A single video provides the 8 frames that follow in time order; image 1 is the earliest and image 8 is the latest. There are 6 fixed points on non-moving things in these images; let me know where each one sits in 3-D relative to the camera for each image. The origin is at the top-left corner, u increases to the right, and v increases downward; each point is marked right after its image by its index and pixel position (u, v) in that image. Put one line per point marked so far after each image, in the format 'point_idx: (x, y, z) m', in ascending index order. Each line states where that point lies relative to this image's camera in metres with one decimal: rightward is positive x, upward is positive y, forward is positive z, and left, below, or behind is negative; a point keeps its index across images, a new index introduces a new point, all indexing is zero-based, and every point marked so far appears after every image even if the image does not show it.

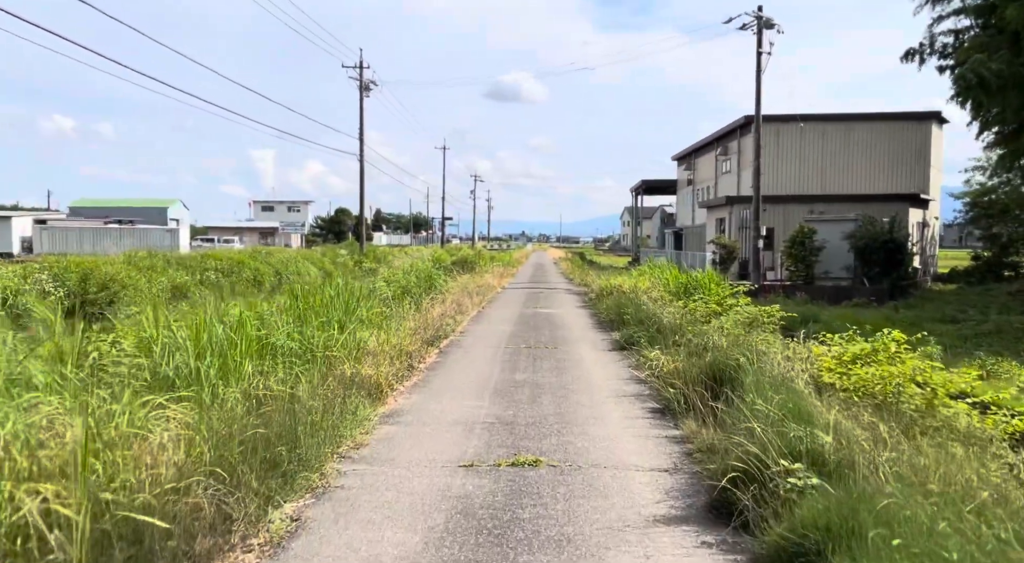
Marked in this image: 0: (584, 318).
0: (+1.5, -0.8, +15.4) m
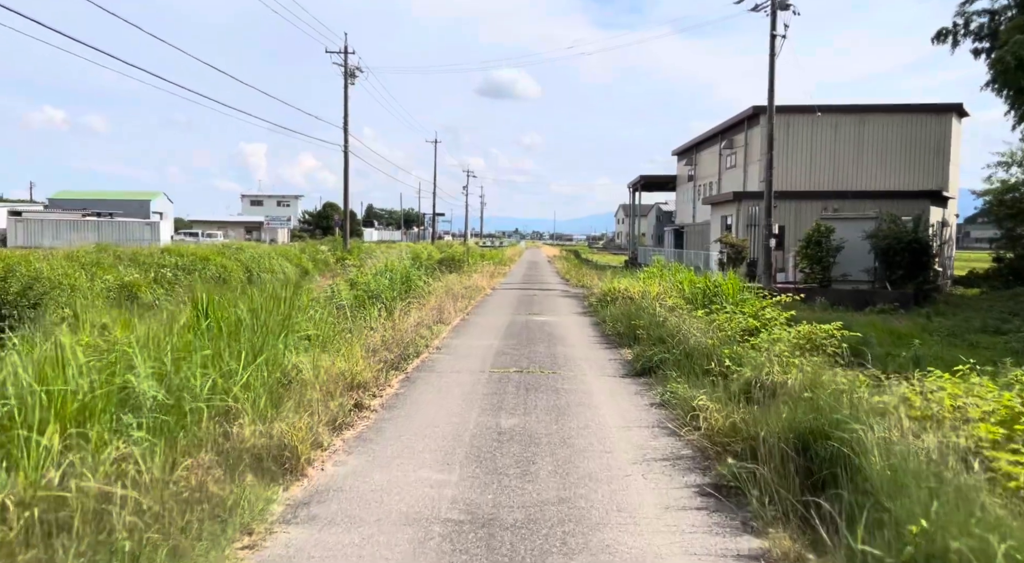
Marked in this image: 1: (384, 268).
0: (+1.3, -0.8, +13.1) m
1: (-2.8, +0.3, +16.4) m
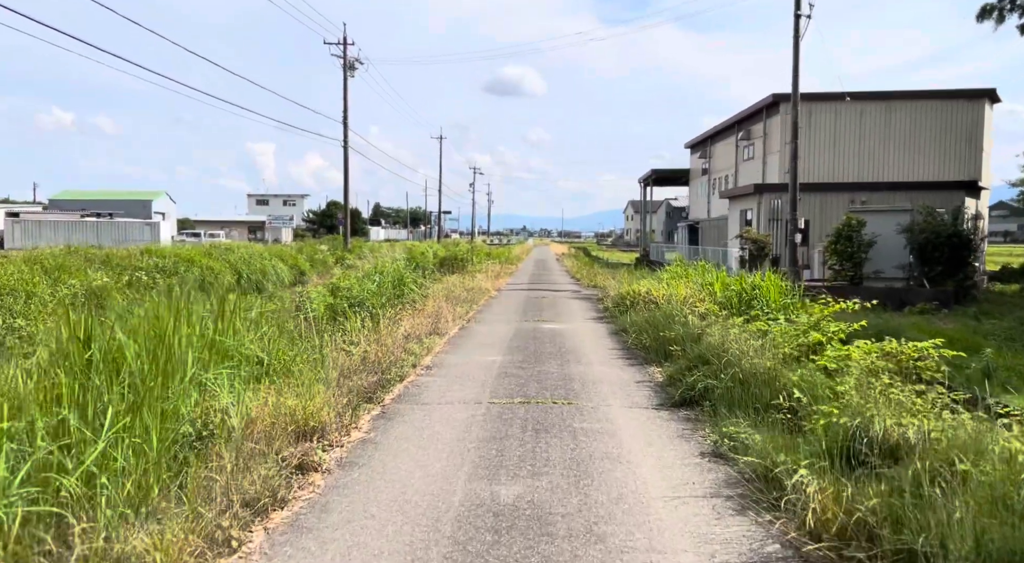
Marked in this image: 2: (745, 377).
0: (+1.4, -0.9, +11.3) m
1: (-2.7, +0.2, +14.6) m
2: (+2.0, -0.8, +6.6) m
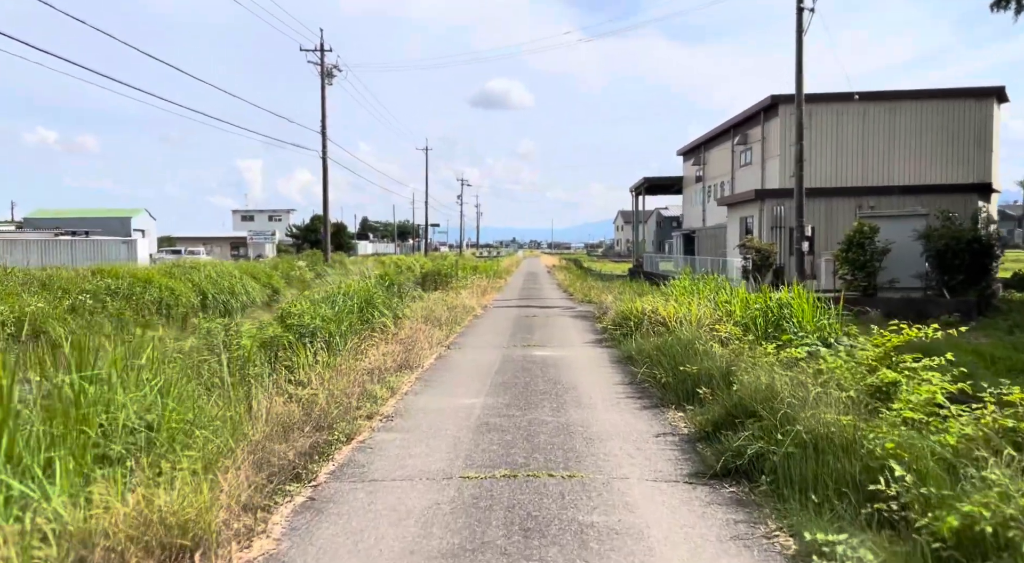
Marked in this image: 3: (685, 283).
0: (+1.2, -1.1, +9.4) m
1: (-3.0, -0.2, +12.7) m
2: (+1.9, -1.0, +4.7) m
3: (+3.1, 0.0, +13.5) m
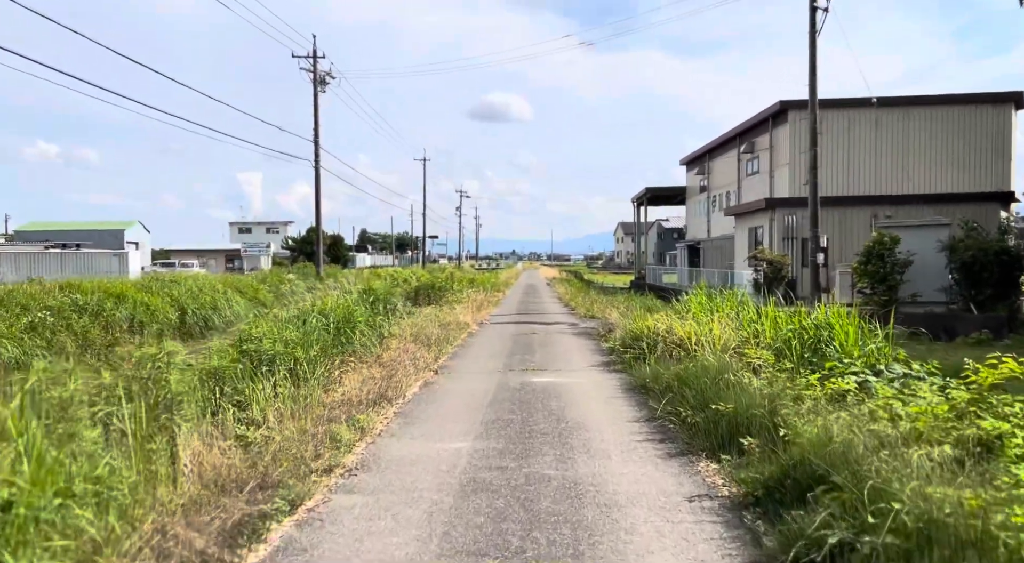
0: (+1.2, -1.3, +8.0) m
1: (-3.0, -0.4, +11.4) m
2: (+1.8, -1.1, +3.4) m
3: (+3.0, -0.3, +12.1) m
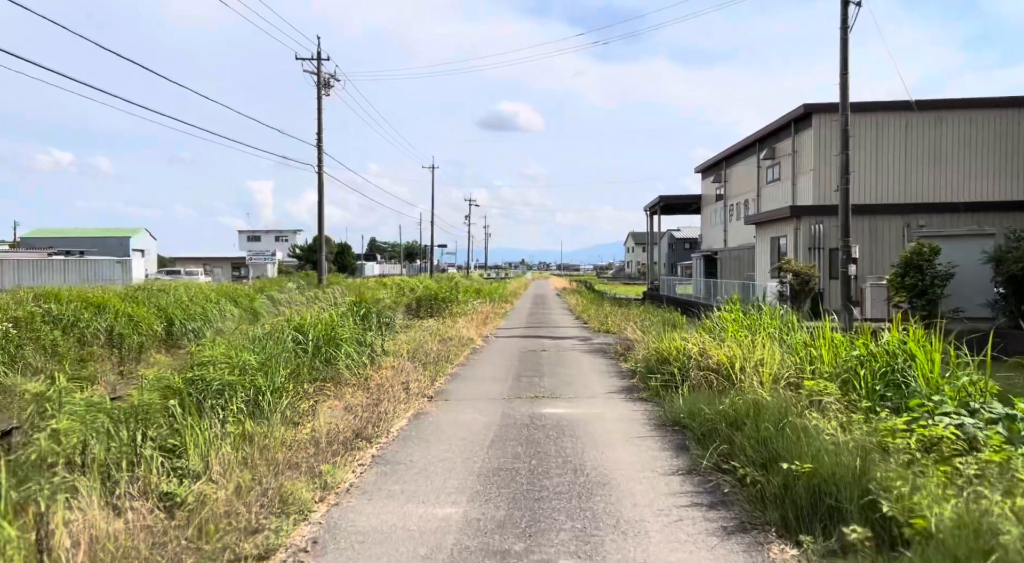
0: (+1.2, -1.5, +6.5) m
1: (-2.9, -0.6, +9.9) m
2: (+1.8, -1.2, +1.8) m
3: (+3.1, -0.5, +10.6) m
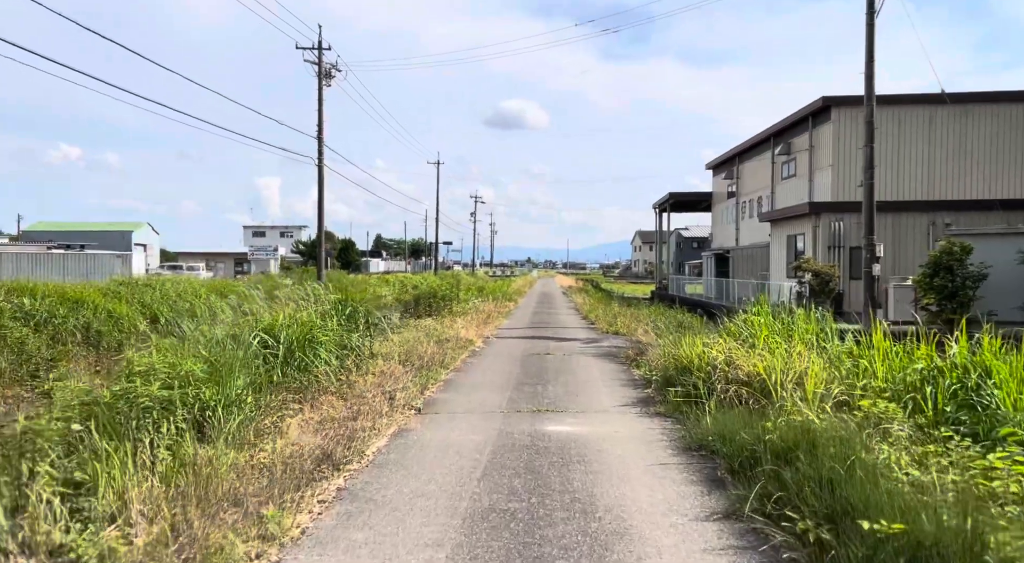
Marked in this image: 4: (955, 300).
0: (+1.2, -1.4, +5.3) m
1: (-2.9, -0.5, +8.8) m
2: (+1.8, -1.2, +0.7) m
3: (+3.2, -0.5, +9.4) m
4: (+10.6, -0.4, +18.0) m
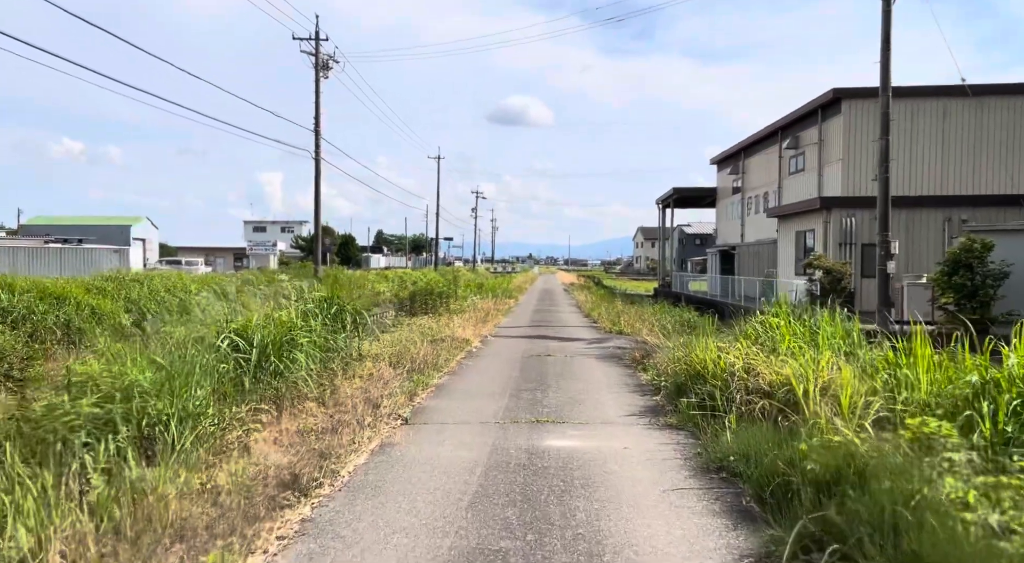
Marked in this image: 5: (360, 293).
0: (+1.1, -1.4, +4.6) m
1: (-3.0, -0.5, +8.0) m
2: (+1.7, -1.2, -0.1) m
3: (+3.1, -0.5, +8.6) m
4: (+10.6, -0.4, +17.2) m
5: (-2.9, -0.3, +14.6) m
